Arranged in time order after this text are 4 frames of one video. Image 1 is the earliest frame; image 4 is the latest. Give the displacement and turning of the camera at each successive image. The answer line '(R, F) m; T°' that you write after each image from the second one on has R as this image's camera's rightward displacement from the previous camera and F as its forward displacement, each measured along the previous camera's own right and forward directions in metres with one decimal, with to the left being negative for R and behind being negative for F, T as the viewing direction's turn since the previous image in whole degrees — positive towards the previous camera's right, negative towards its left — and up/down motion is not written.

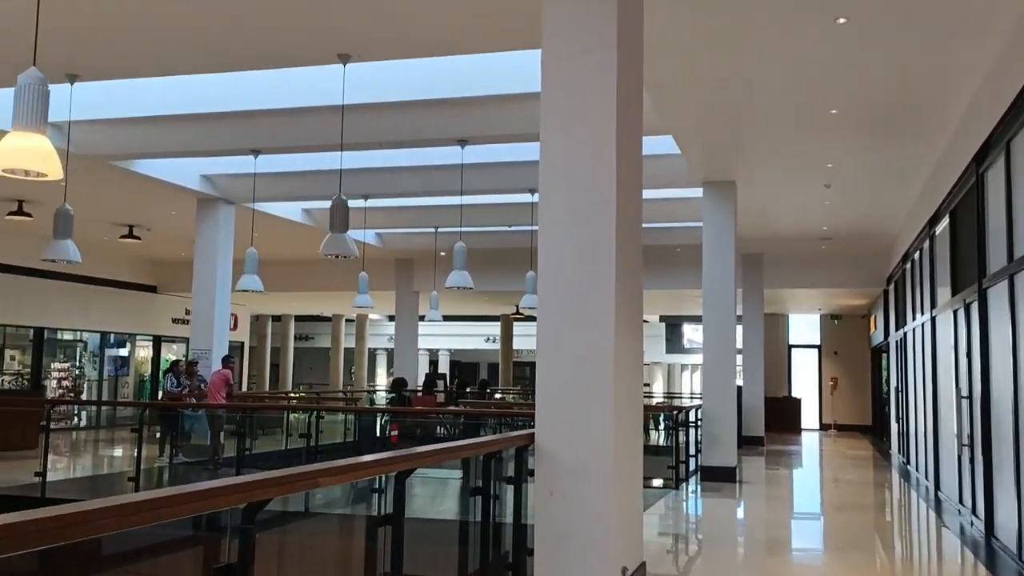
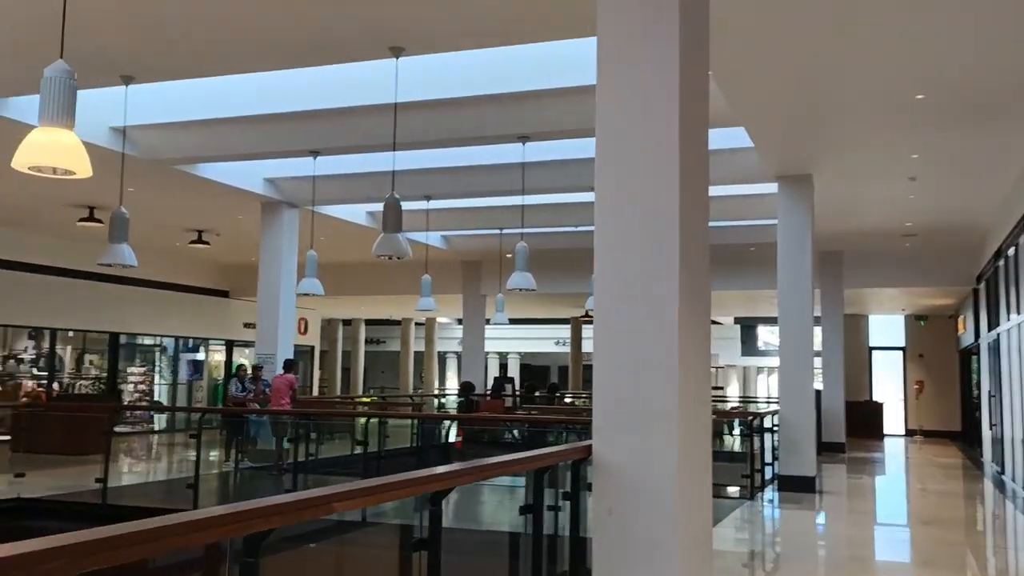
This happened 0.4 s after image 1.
(+0.1, +0.3) m; -4°
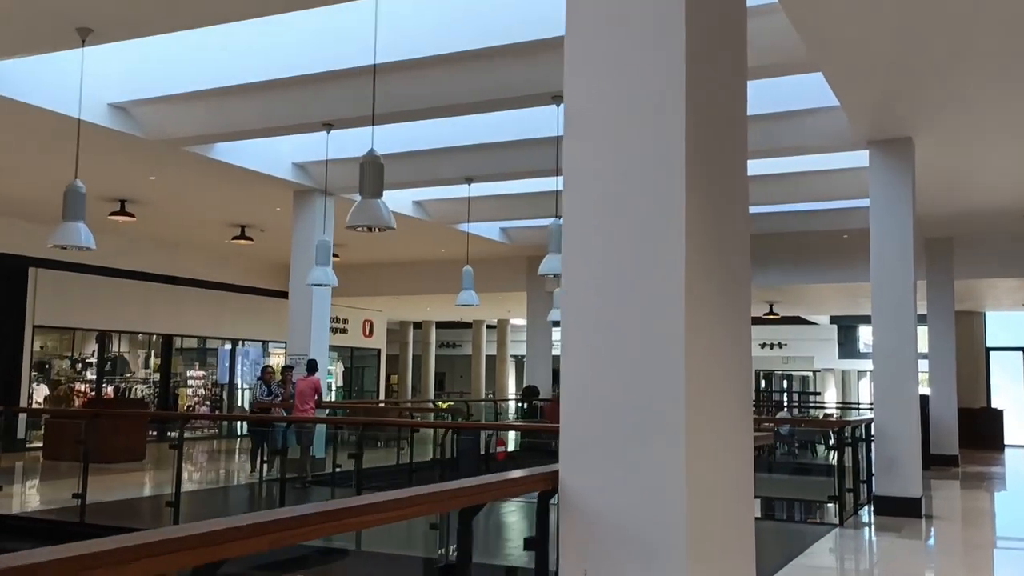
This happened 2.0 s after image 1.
(+0.4, +1.1) m; -6°
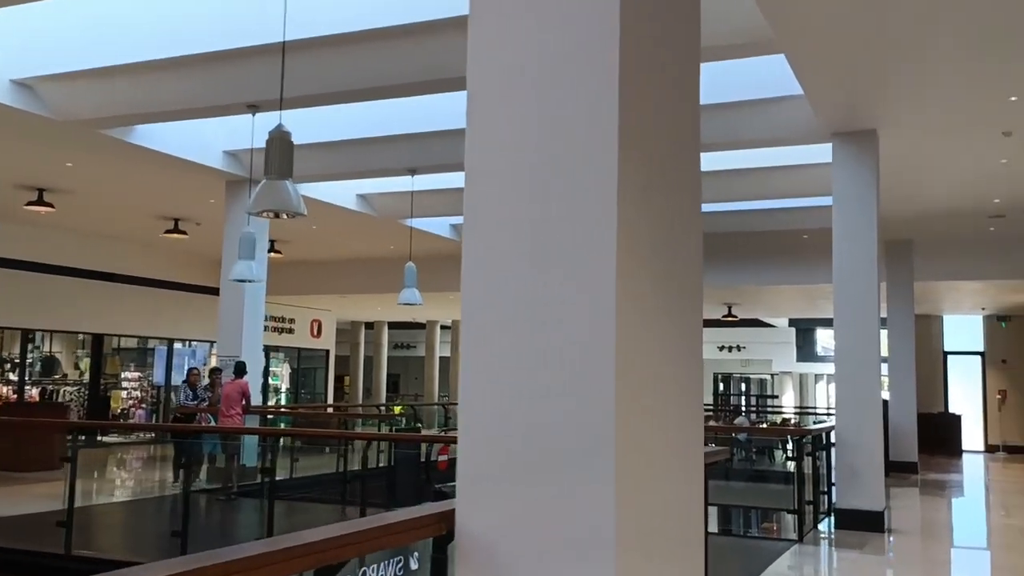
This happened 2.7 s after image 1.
(+0.1, +0.5) m; +2°
